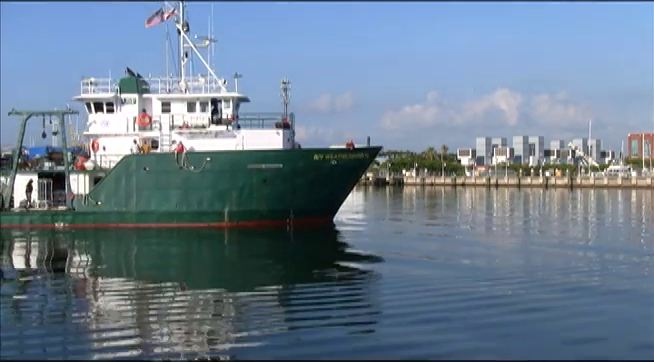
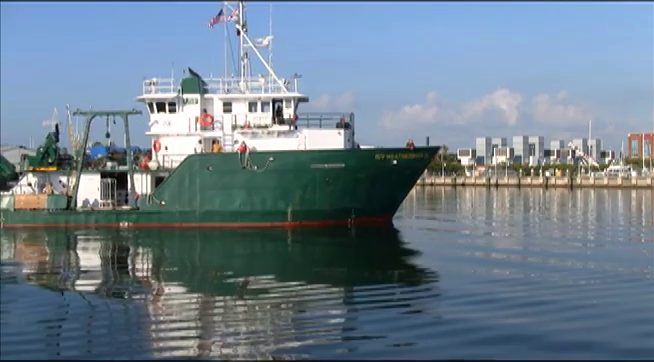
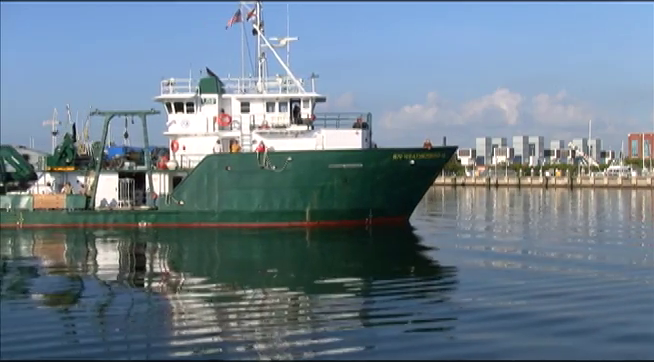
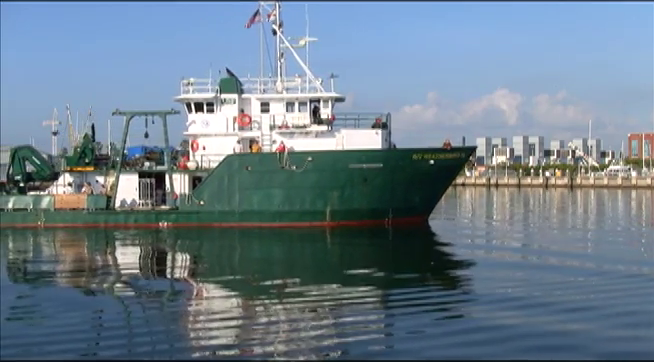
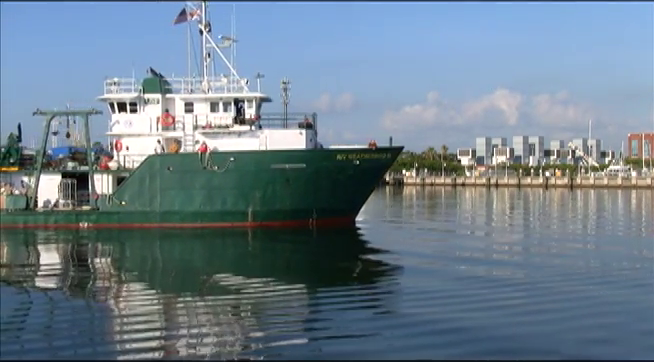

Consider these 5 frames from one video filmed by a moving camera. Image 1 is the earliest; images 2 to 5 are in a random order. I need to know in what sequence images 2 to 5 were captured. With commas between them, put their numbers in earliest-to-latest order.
5, 2, 3, 4
